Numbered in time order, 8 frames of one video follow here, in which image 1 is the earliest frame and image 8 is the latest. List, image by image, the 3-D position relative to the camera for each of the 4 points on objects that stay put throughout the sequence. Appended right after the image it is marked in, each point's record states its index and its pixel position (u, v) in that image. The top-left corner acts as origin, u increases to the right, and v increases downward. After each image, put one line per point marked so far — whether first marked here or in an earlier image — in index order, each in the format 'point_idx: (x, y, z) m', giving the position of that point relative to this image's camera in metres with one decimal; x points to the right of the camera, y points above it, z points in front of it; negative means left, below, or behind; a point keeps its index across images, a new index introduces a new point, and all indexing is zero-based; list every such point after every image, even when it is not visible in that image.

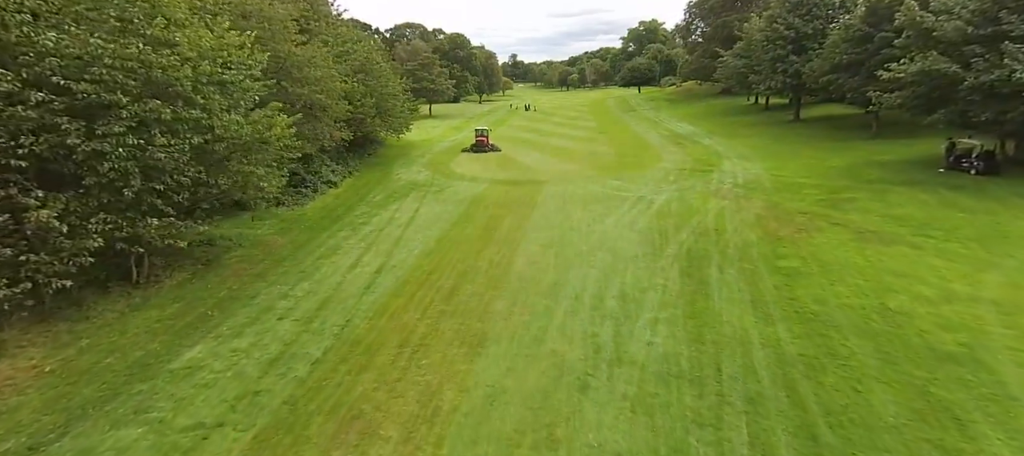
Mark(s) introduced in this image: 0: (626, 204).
0: (+4.3, +0.9, +18.4) m
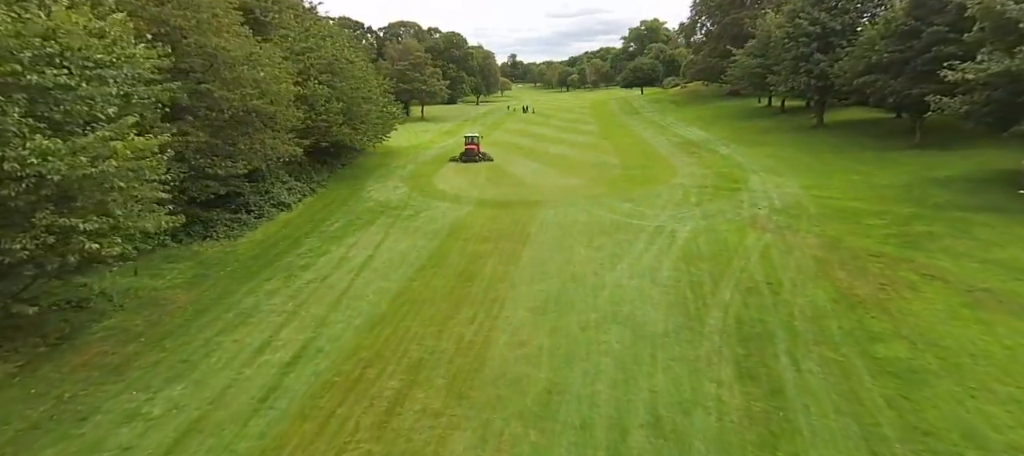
0: (+3.9, -0.3, +14.6) m
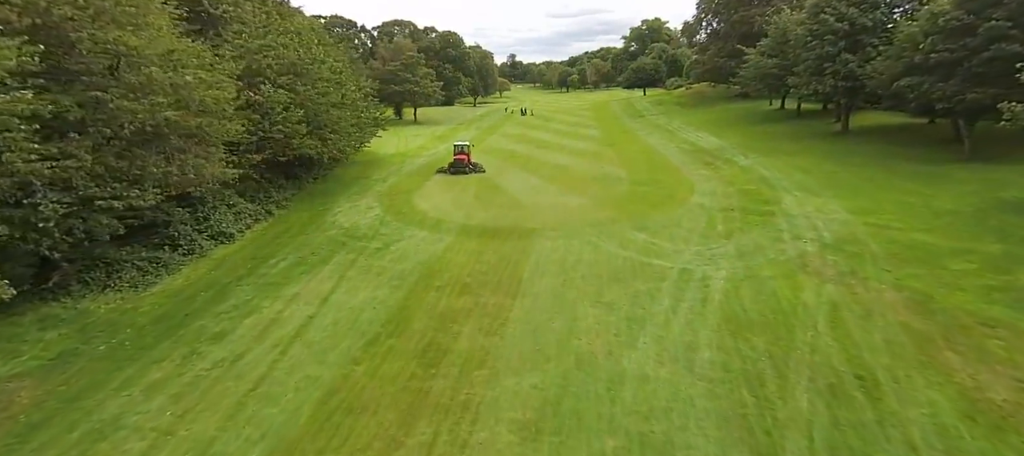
0: (+3.6, -1.4, +11.3) m
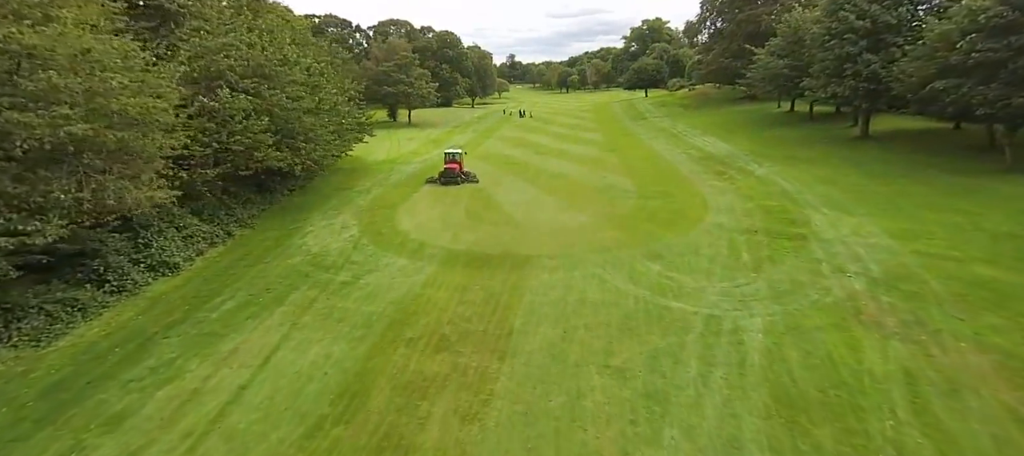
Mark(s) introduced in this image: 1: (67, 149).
0: (+3.3, -2.2, +9.1) m
1: (-9.4, +1.7, +10.4) m
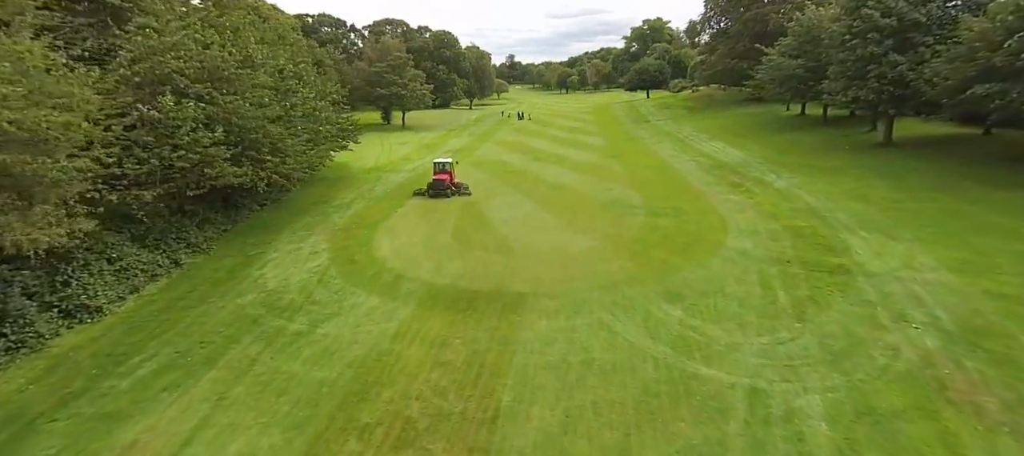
0: (+3.1, -3.0, +6.8) m
1: (-9.7, +0.9, +8.1) m
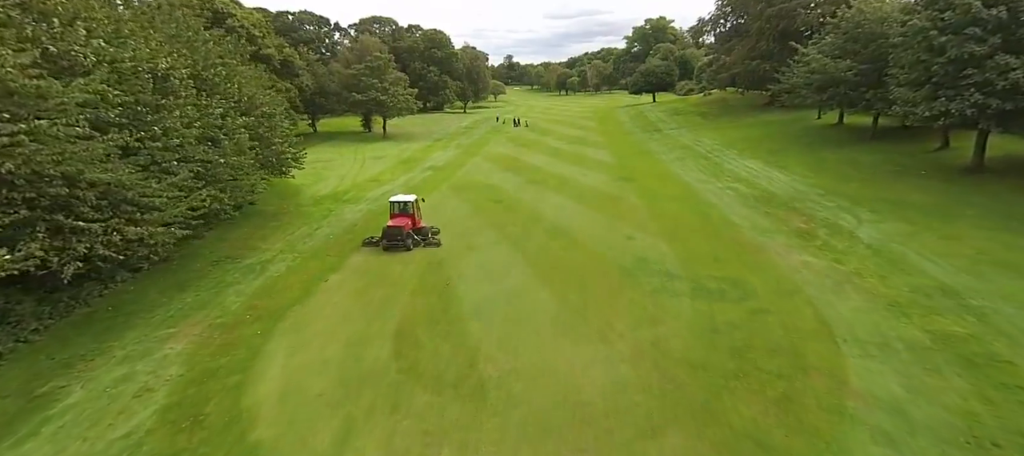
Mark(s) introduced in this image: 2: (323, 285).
0: (+2.6, -5.3, +0.4) m
1: (-10.2, -1.4, +1.7) m
2: (-5.5, -1.7, +14.1) m
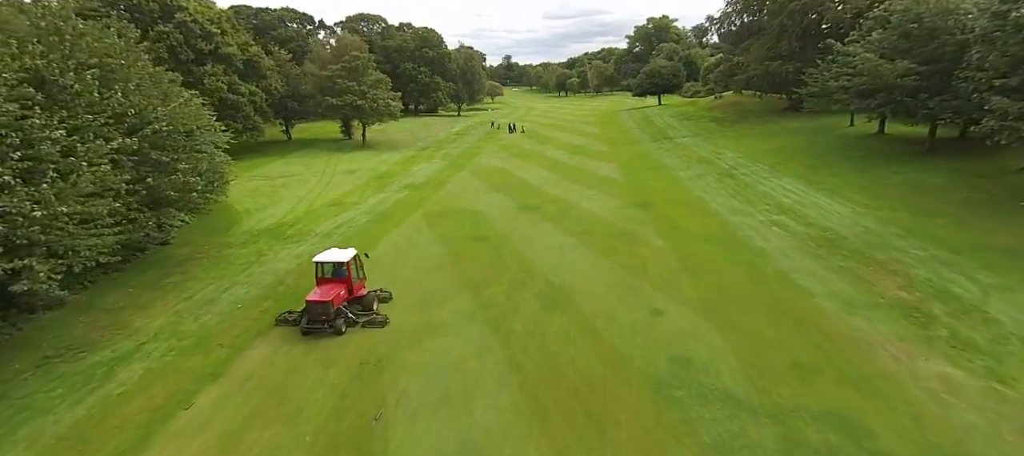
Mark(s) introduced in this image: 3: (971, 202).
0: (+2.1, -7.1, -4.8) m
1: (-10.7, -3.1, -3.5) m
2: (-6.0, -3.5, +8.8) m
3: (+18.4, +1.0, +19.6) m
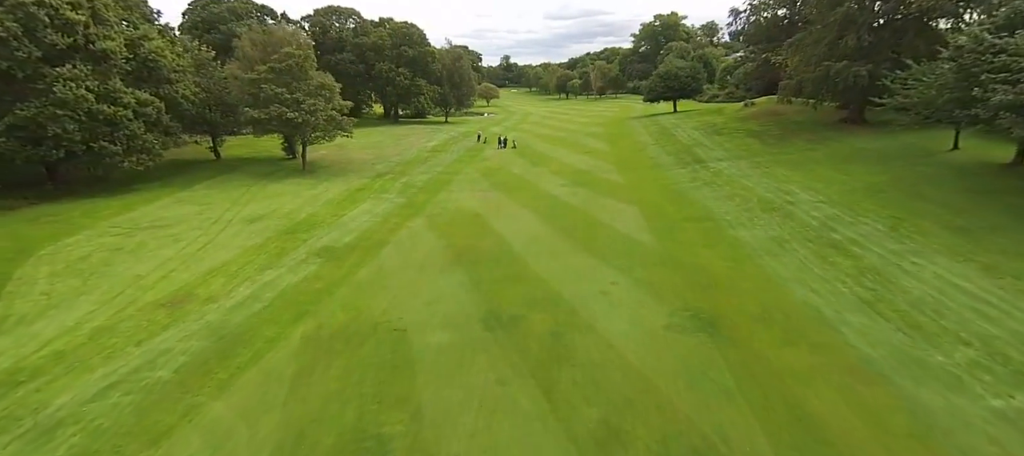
0: (+0.8, -10.6, -15.4) m
1: (-12.0, -6.7, -14.0) m
2: (-7.2, -7.0, -1.7) m
3: (+17.2, -2.6, +9.0) m
